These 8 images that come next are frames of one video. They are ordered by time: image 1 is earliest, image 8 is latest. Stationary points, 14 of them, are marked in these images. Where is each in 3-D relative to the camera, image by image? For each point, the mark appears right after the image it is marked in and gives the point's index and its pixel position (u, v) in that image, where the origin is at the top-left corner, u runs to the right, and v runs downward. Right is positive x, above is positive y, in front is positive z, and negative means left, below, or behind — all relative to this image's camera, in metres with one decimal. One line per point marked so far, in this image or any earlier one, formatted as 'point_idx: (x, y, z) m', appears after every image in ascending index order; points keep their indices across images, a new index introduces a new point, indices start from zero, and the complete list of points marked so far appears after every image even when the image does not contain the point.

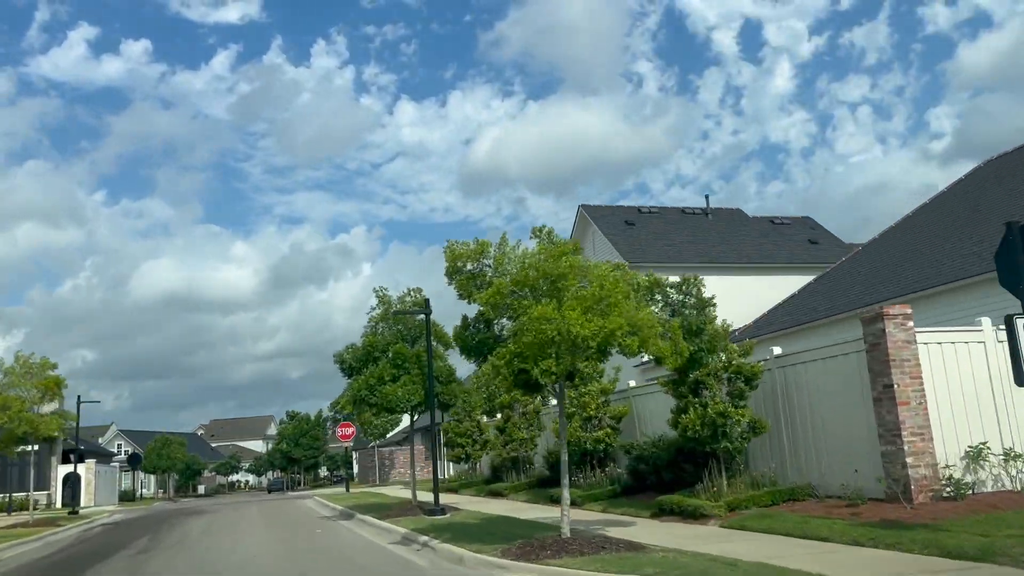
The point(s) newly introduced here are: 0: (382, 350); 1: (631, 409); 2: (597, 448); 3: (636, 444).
0: (-2.9, -1.4, +18.9) m
1: (+2.5, -2.6, +17.8) m
2: (+1.8, -3.4, +17.5) m
3: (+2.4, -3.1, +16.6) m
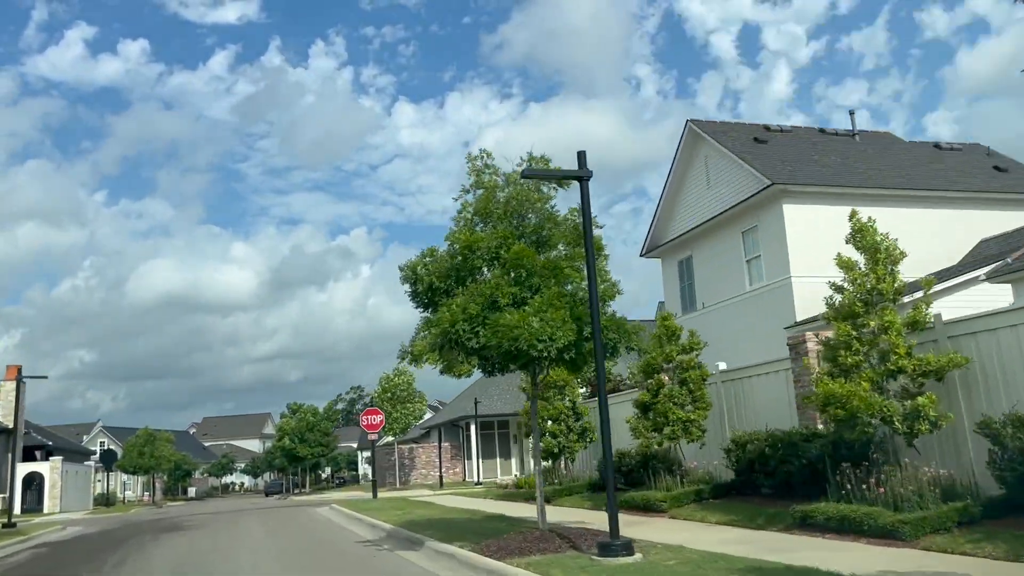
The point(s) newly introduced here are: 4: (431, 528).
0: (-0.3, +0.4, +10.7) m
1: (+5.1, -0.8, +9.6) m
2: (+4.4, -1.6, +9.3) m
3: (+5.0, -1.3, +8.4) m
4: (-1.4, -4.2, +14.8) m
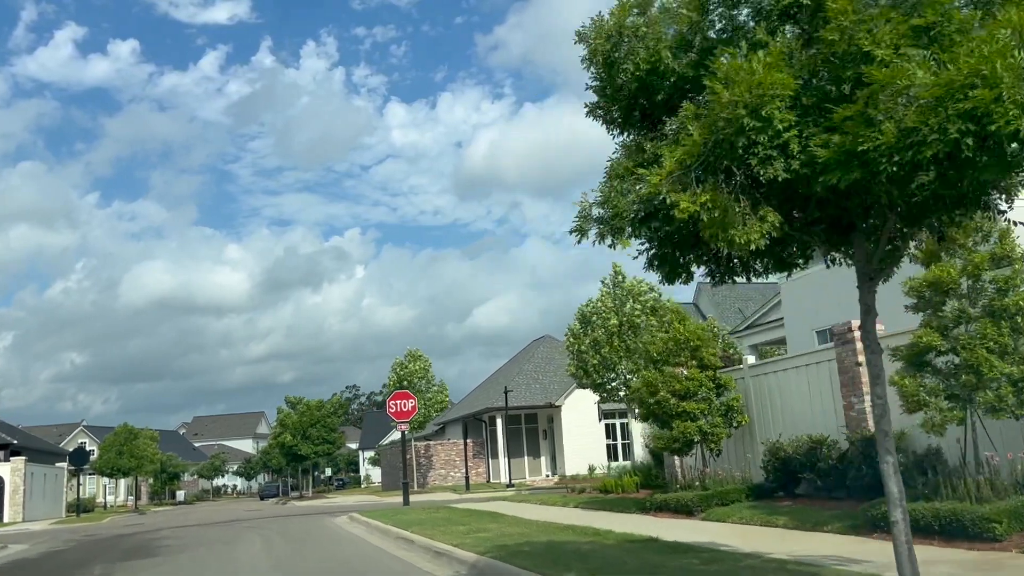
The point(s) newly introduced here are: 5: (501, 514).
0: (+1.6, +1.7, +4.8) m
1: (+7.0, +0.5, +3.8) m
2: (+6.3, -0.2, +3.5) m
3: (+6.9, 0.0, +2.5) m
4: (+0.4, -2.9, +8.9) m
5: (-0.2, -4.4, +16.2) m
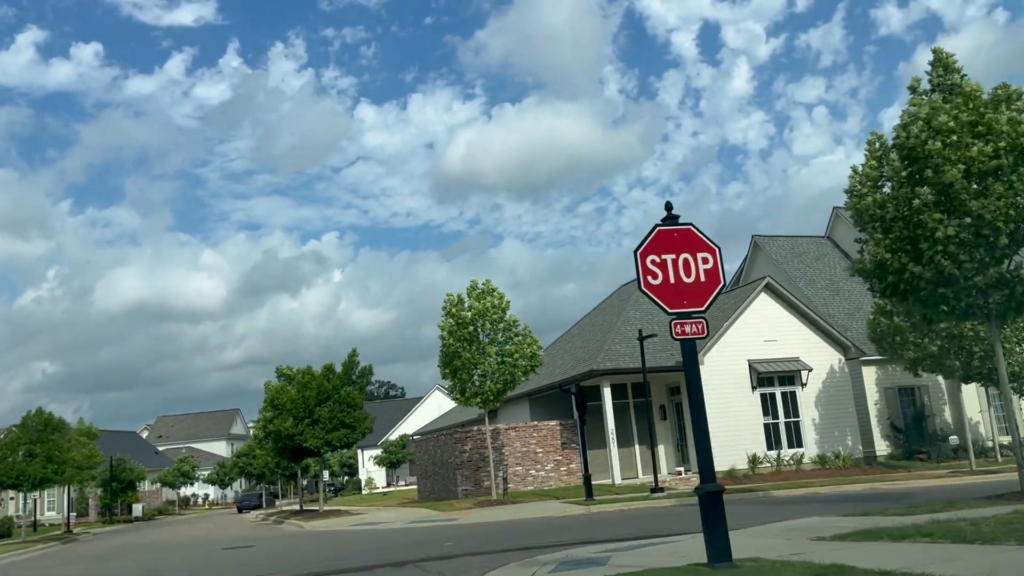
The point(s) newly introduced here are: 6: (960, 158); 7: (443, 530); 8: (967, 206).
0: (+6.5, +5.1, -9.7) m
1: (+12.0, +4.0, -10.5) m
2: (+11.3, +3.2, -10.9) m
3: (+11.9, +3.5, -11.8) m
4: (+5.3, +0.4, -5.6) m
5: (+4.4, -1.0, +1.7) m
6: (+7.2, +2.1, +13.7) m
7: (-1.5, -5.4, +18.4) m
8: (+7.3, +1.4, +13.5) m
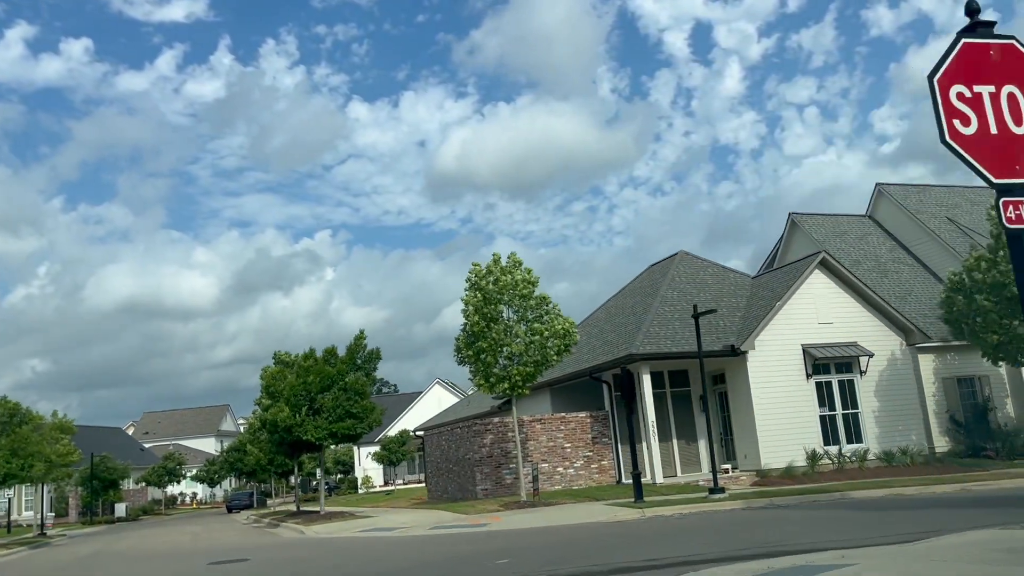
0: (+7.7, +5.8, -12.9) m
1: (+13.2, +4.7, -13.7) m
2: (+12.5, +3.9, -14.0) m
3: (+13.2, +4.2, -14.9) m
4: (+6.5, +1.2, -8.8) m
5: (+5.5, -0.3, -1.5) m
6: (+8.2, +2.8, +10.5) m
7: (-0.6, -4.6, +15.1) m
8: (+8.2, +2.1, +10.3) m
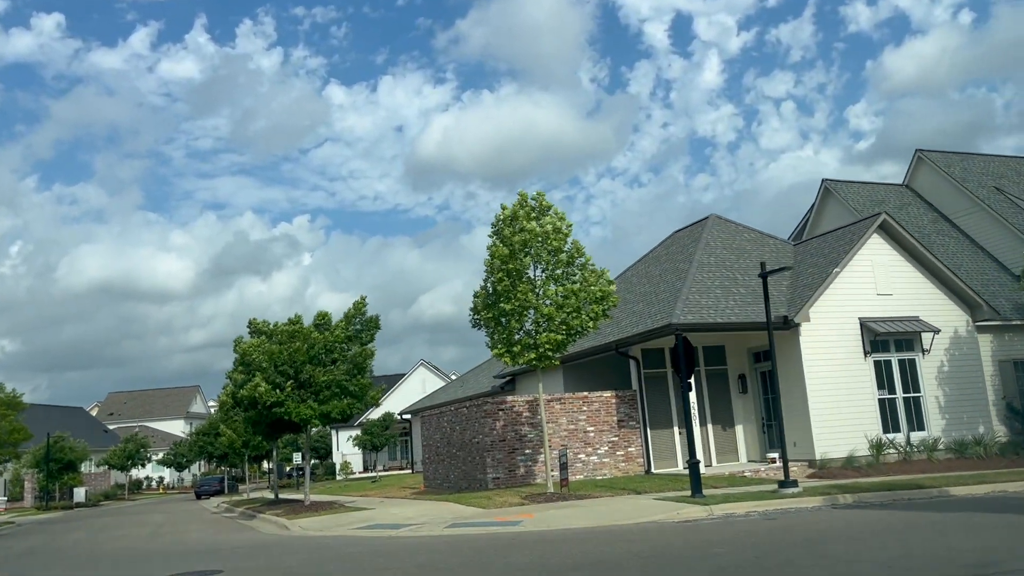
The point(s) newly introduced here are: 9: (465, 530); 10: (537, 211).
0: (+9.5, +6.2, -16.3) m
1: (+14.9, +5.0, -16.9) m
2: (+14.2, +4.2, -17.2) m
3: (+14.9, +4.5, -18.1) m
4: (+8.0, +1.7, -12.2) m
5: (+6.8, +0.3, -4.8) m
6: (+9.2, +3.6, +7.2) m
7: (+0.1, -3.6, +11.7) m
8: (+9.2, +2.8, +7.1) m
9: (-0.8, -4.1, +14.3) m
10: (+0.6, +1.7, +18.7) m
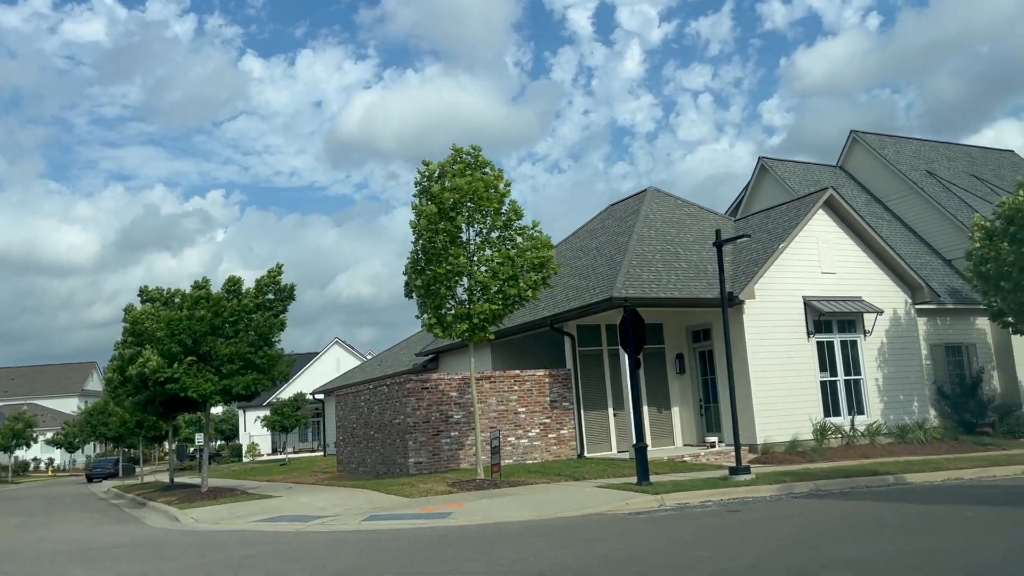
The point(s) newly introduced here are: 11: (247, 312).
0: (+11.6, +6.0, -17.2) m
1: (+17.0, +4.6, -17.2) m
2: (+16.4, +3.8, -17.6) m
3: (+17.2, +4.0, -18.4) m
4: (+9.6, +1.5, -13.2) m
5: (+7.7, +0.4, -6.0) m
6: (+9.0, +3.8, +6.2) m
7: (-0.7, -3.1, +9.9) m
8: (+9.0, +3.1, +6.0) m
9: (-1.9, -3.5, +12.4) m
10: (-0.8, +2.4, +16.8) m
11: (-6.2, -0.5, +19.4) m
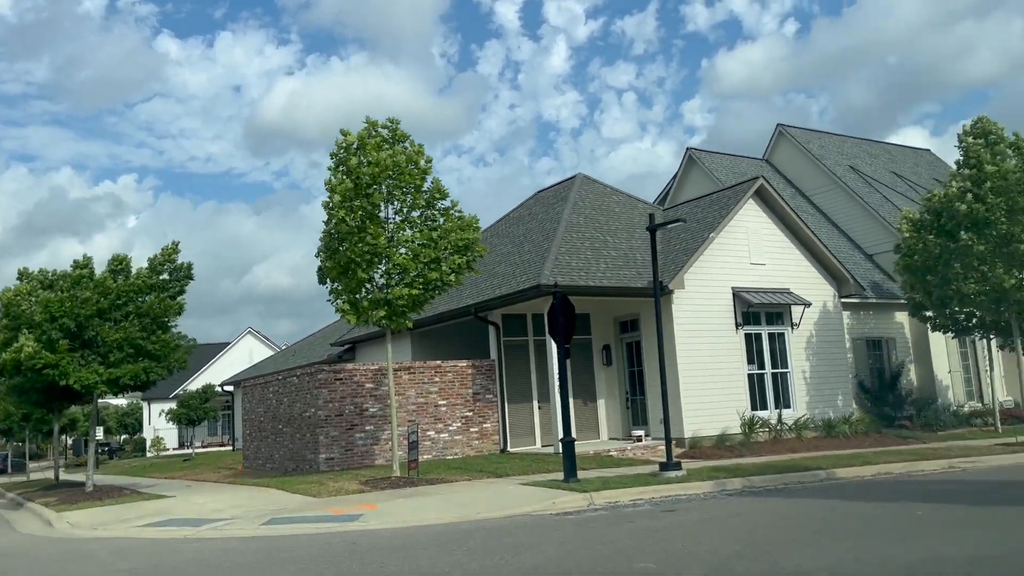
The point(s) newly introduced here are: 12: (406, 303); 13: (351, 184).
0: (+13.2, +5.8, -17.2) m
1: (+18.7, +4.4, -16.7) m
2: (+18.0, +3.6, -17.2) m
3: (+18.9, +3.8, -17.9) m
4: (+10.9, +1.4, -13.3) m
5: (+8.3, +0.4, -6.3) m
6: (+8.5, +3.9, +5.9) m
7: (-1.5, -2.8, +8.7) m
8: (+8.5, +3.2, +5.7) m
9: (-3.0, -3.2, +11.1) m
10: (-2.2, +2.7, +15.6) m
11: (-7.9, -0.1, +17.6) m
12: (-1.9, -0.3, +15.3) m
13: (-2.9, +1.8, +15.0) m
